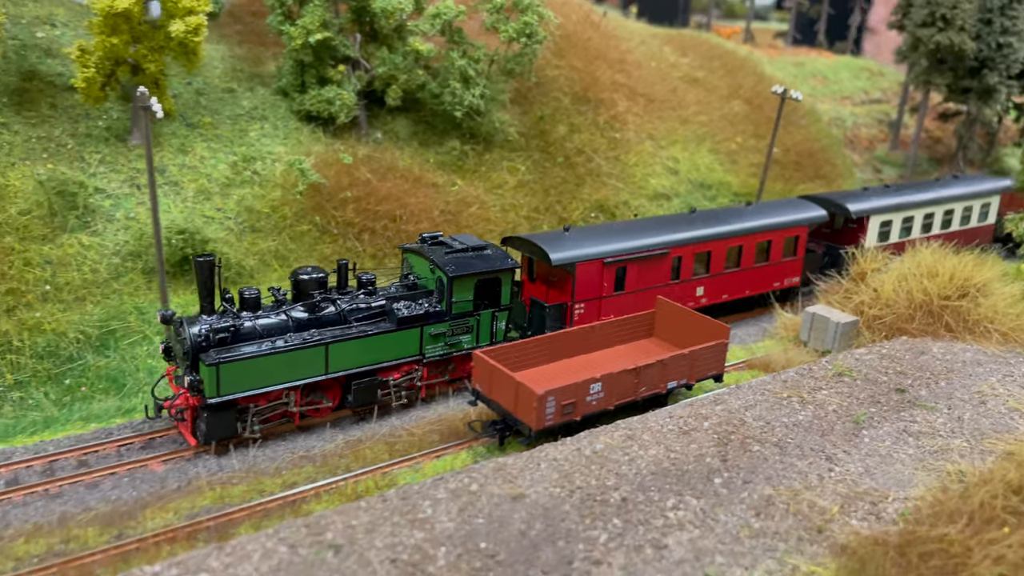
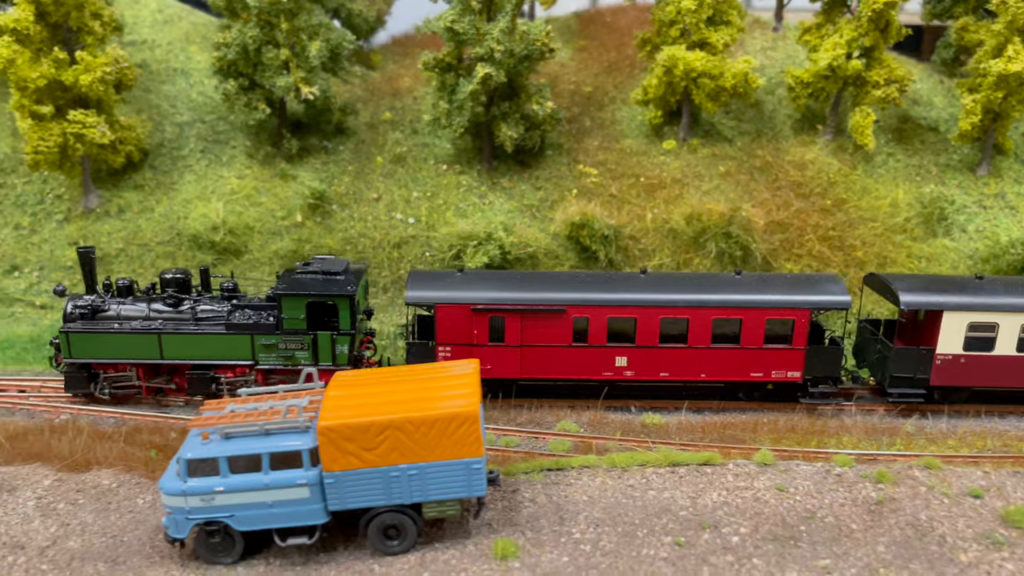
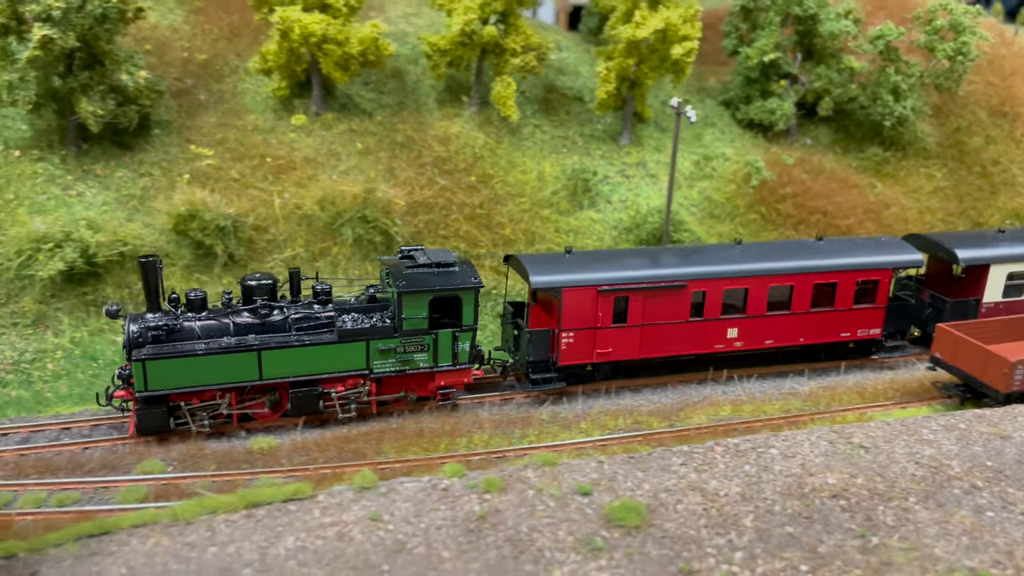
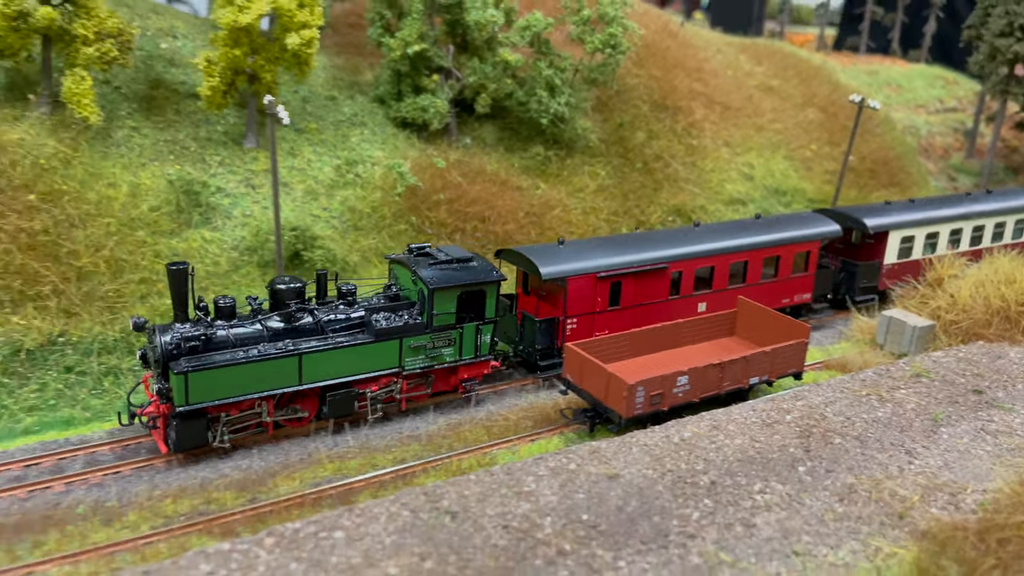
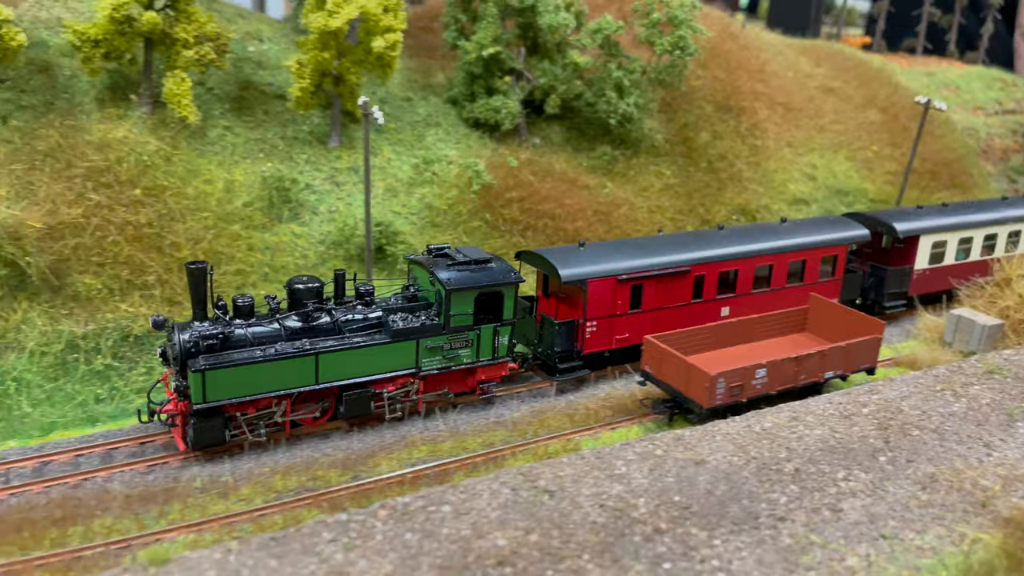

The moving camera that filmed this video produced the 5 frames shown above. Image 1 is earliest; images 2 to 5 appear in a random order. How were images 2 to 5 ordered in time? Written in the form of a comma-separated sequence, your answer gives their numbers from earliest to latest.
4, 5, 3, 2
